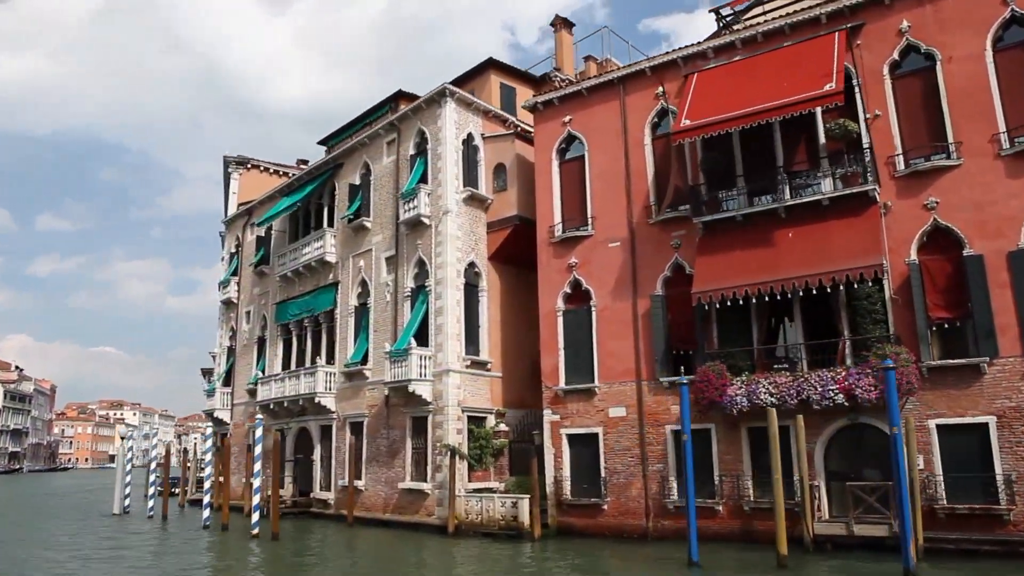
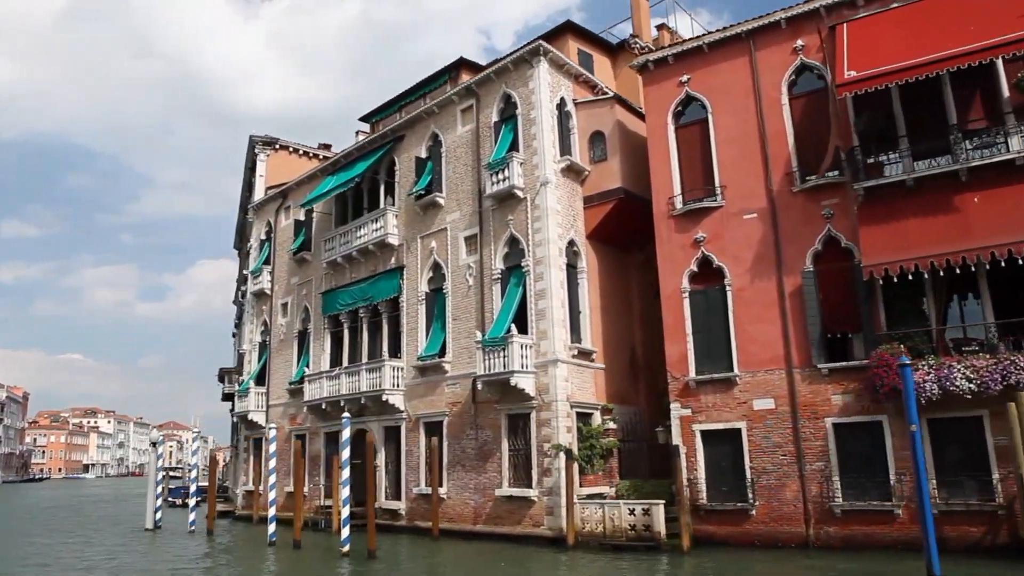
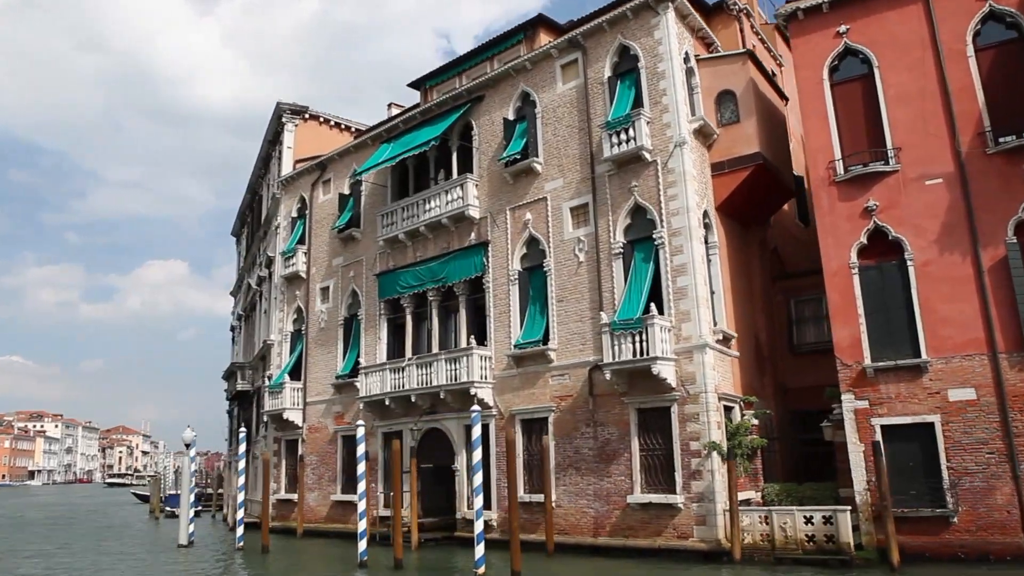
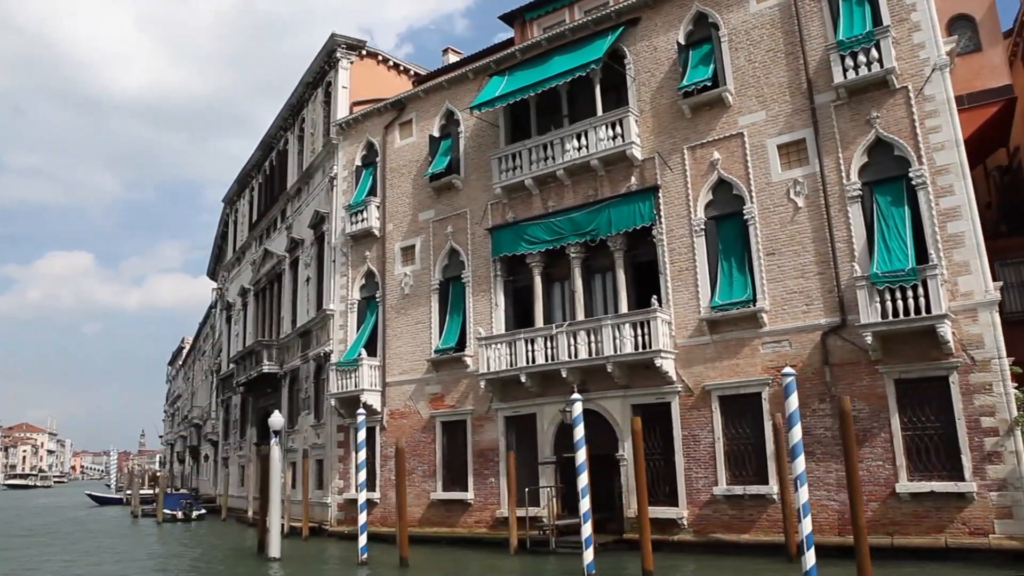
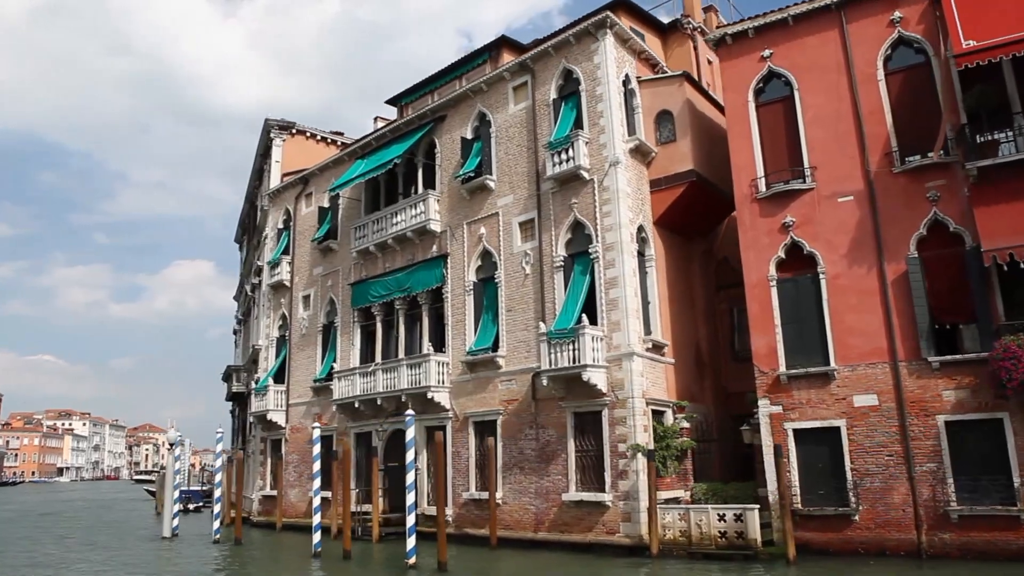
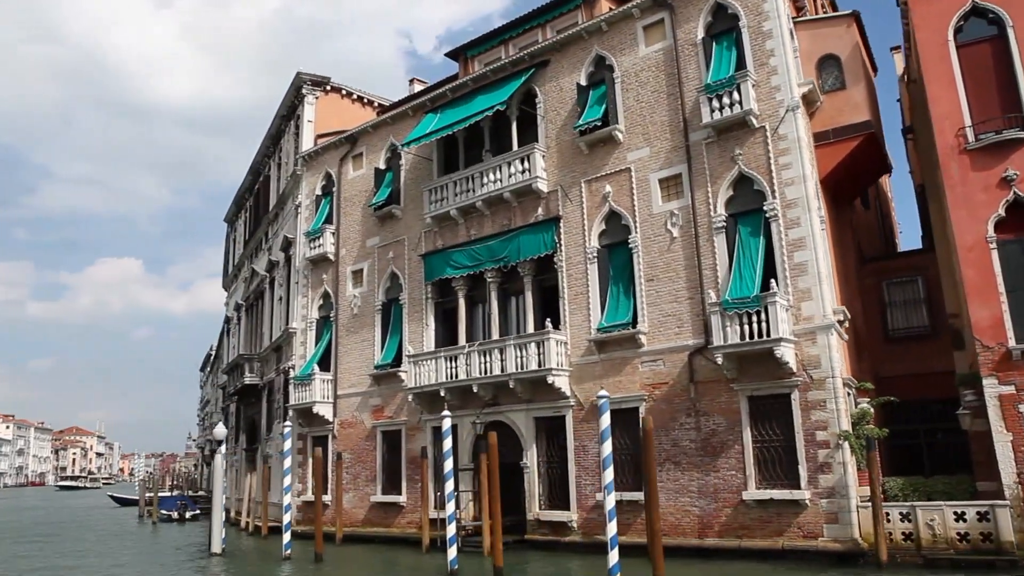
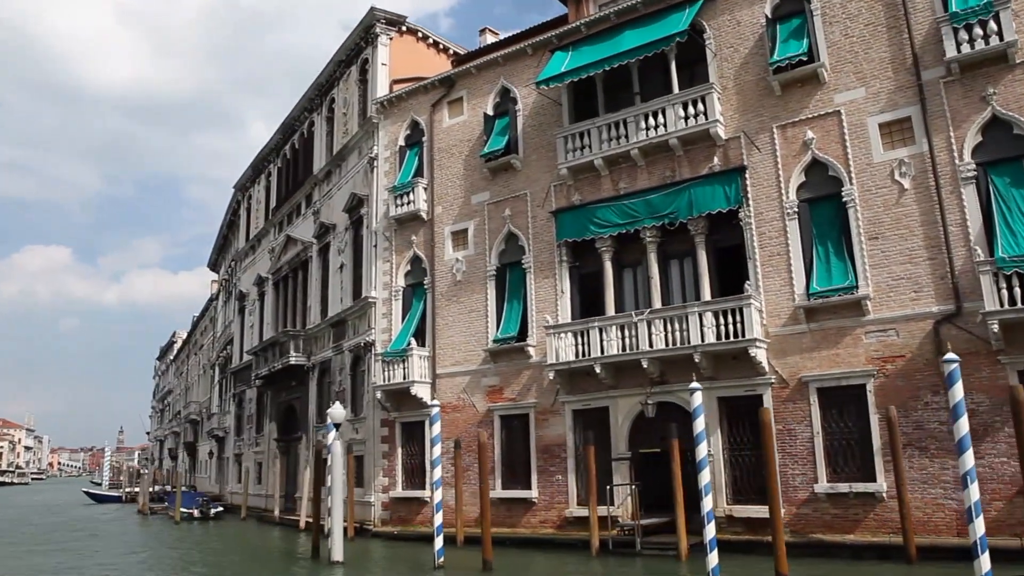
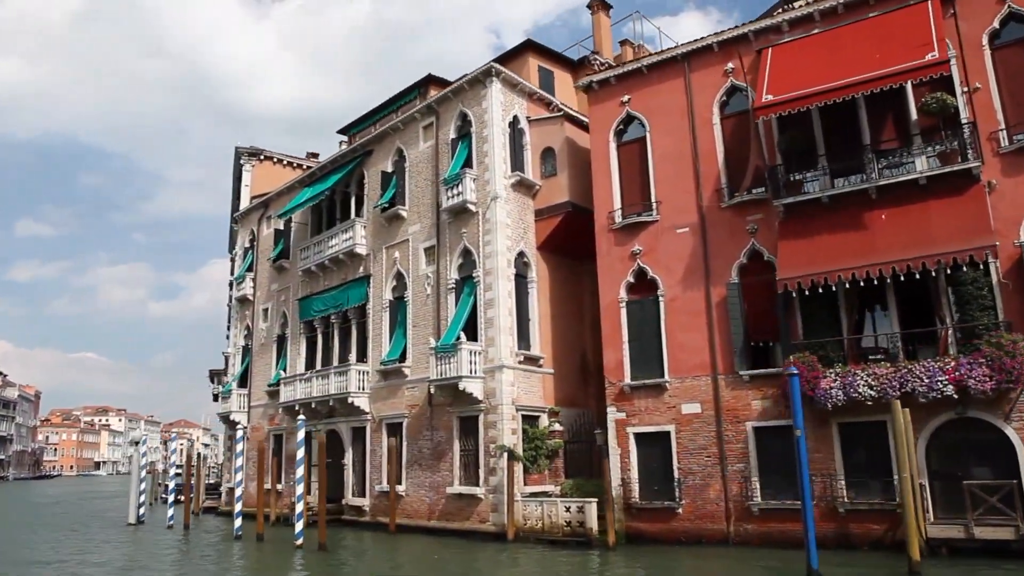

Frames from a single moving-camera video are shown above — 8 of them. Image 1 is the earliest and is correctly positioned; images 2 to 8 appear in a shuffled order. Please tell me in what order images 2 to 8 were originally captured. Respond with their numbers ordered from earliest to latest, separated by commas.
8, 2, 5, 3, 6, 4, 7
